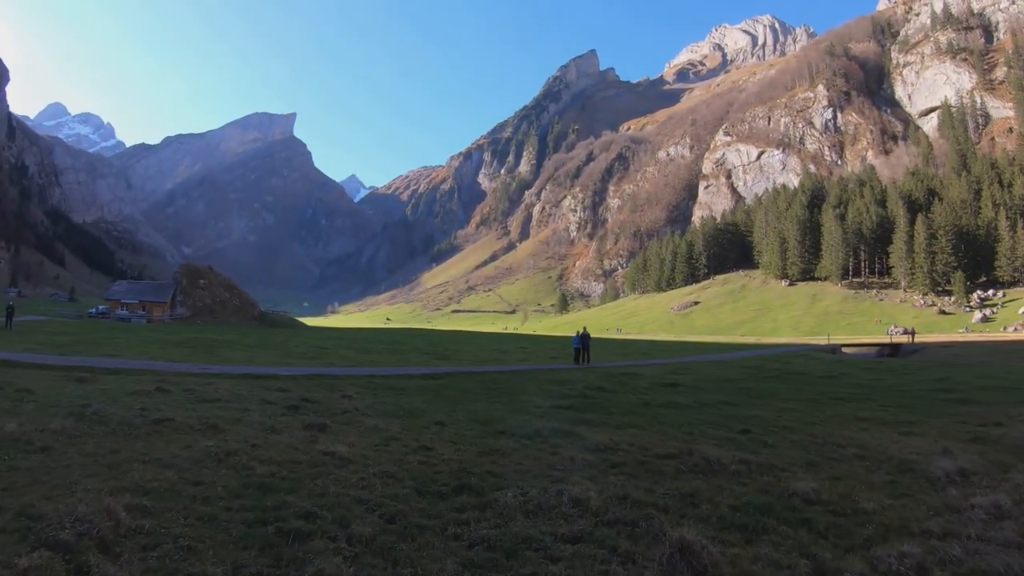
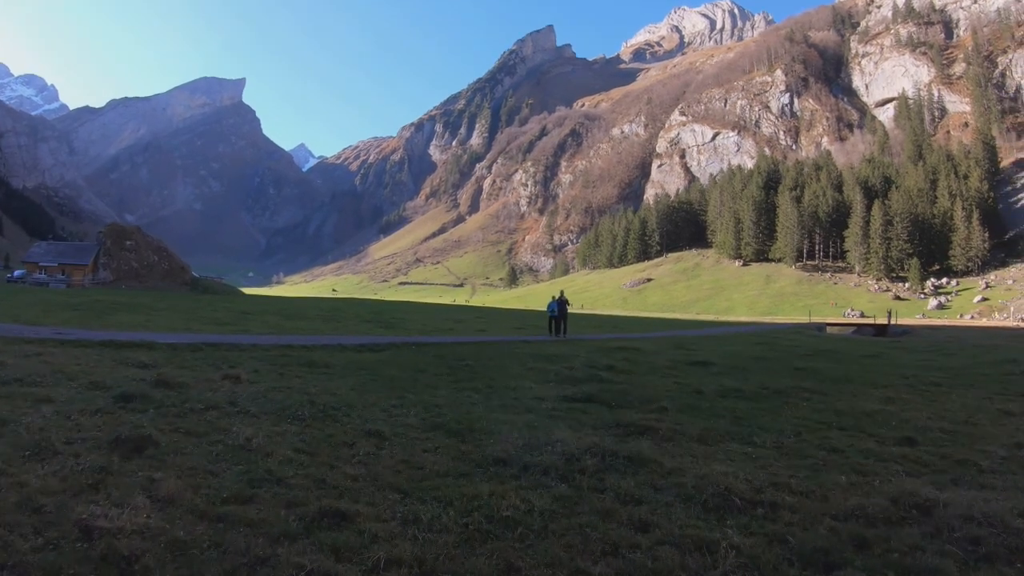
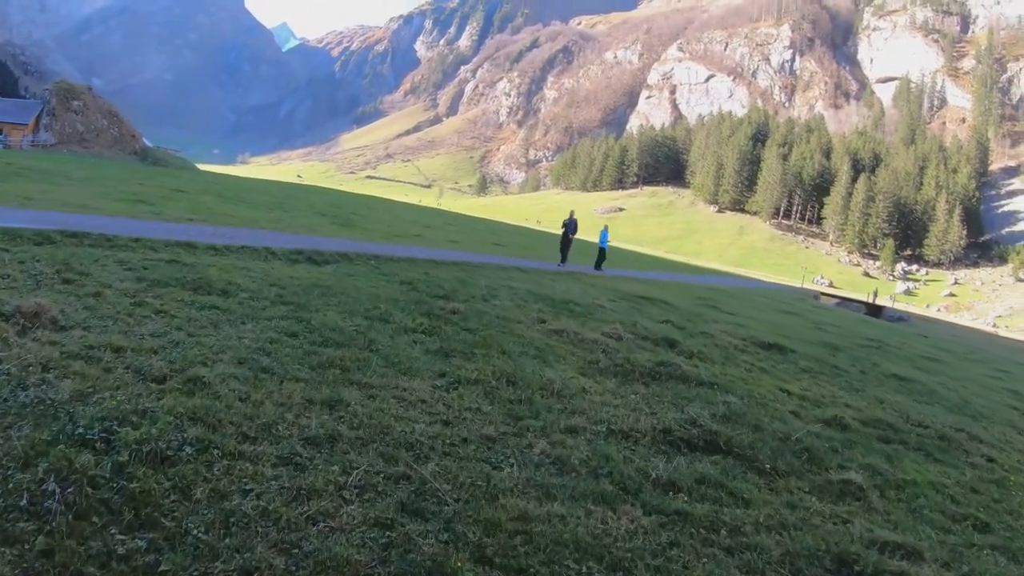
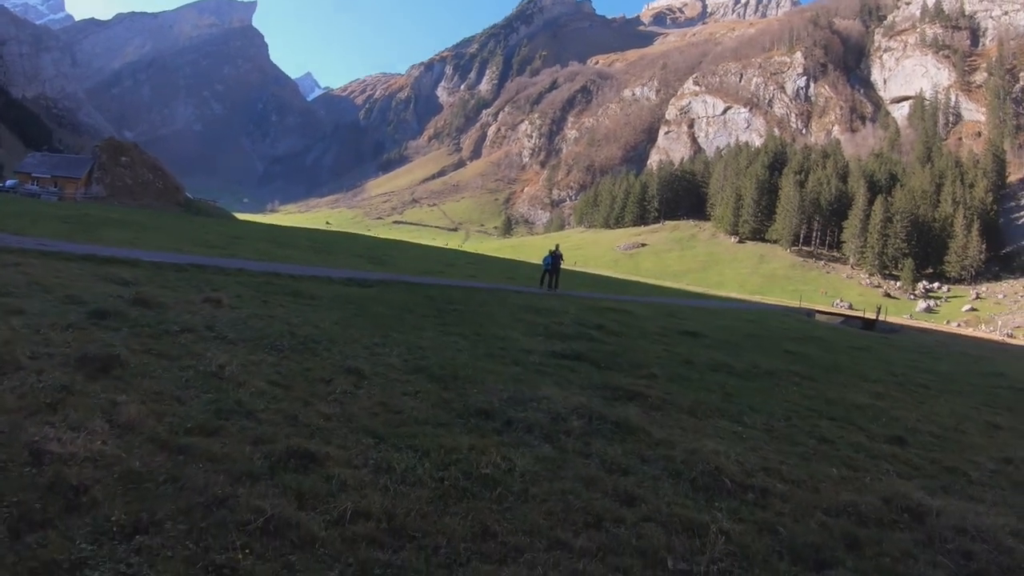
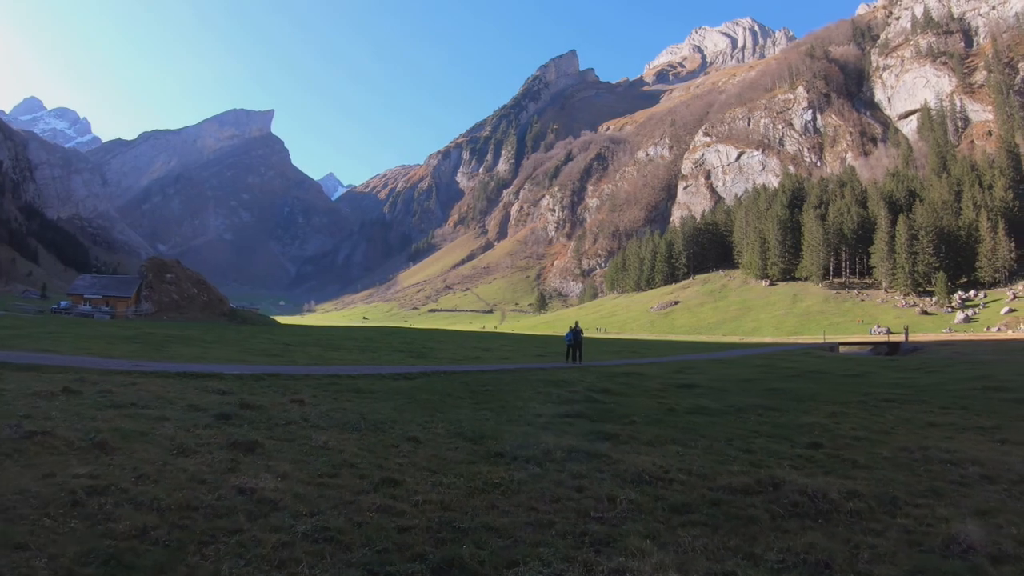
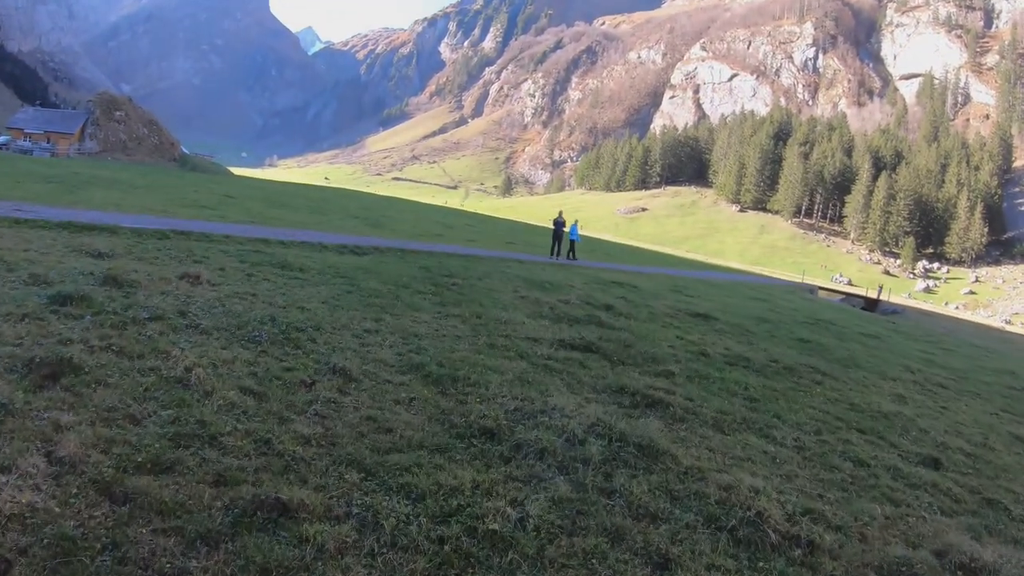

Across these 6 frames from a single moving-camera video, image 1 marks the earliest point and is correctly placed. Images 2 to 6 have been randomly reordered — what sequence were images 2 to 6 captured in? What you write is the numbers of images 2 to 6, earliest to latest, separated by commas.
5, 2, 4, 6, 3
